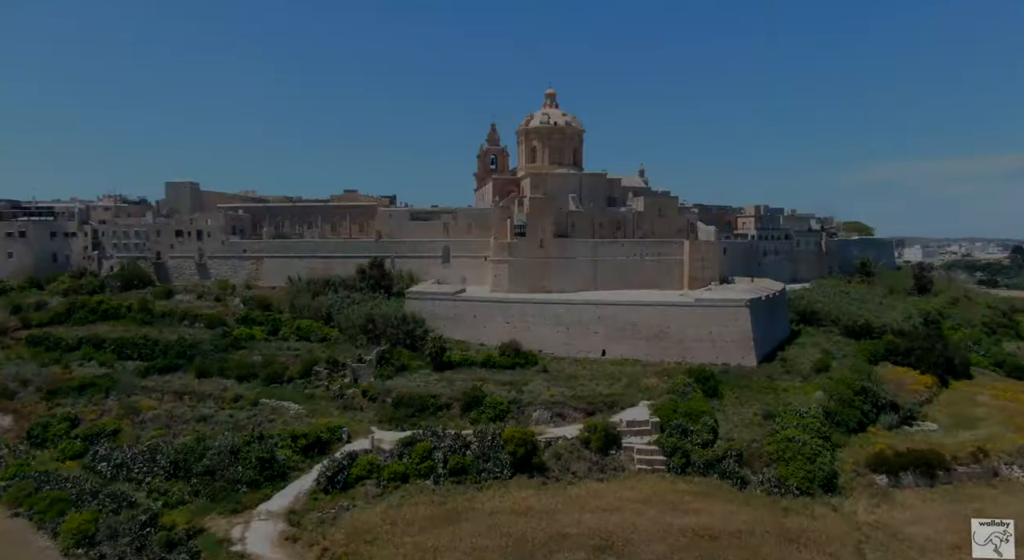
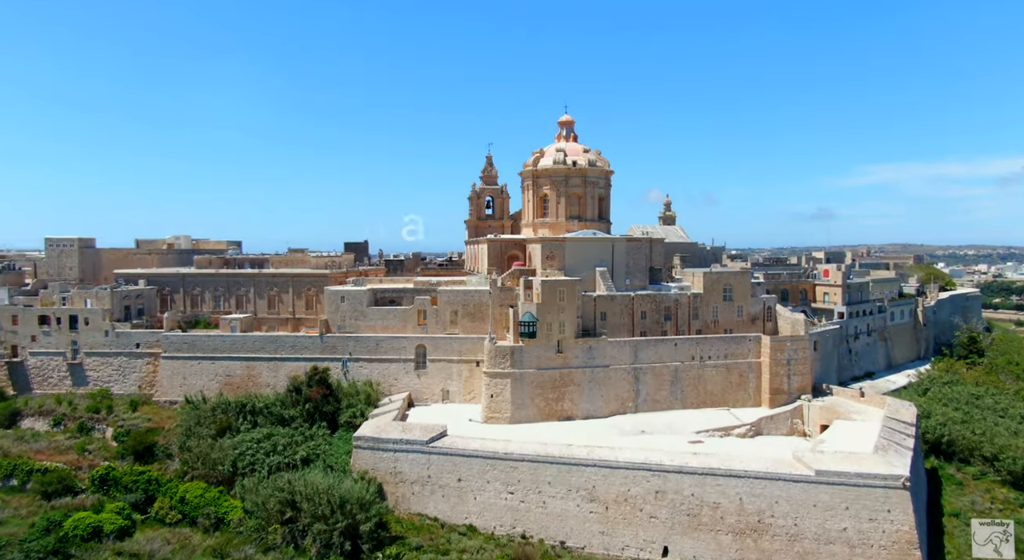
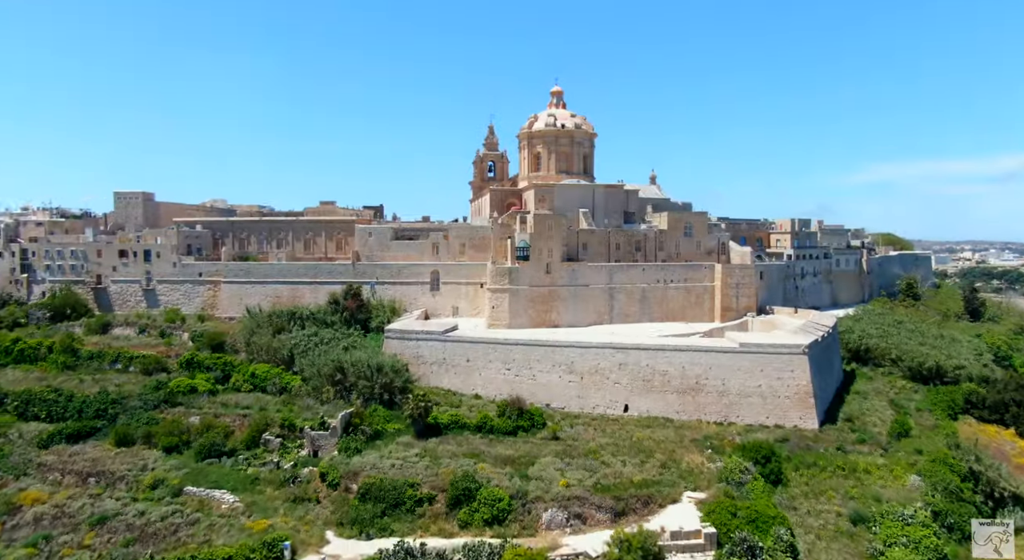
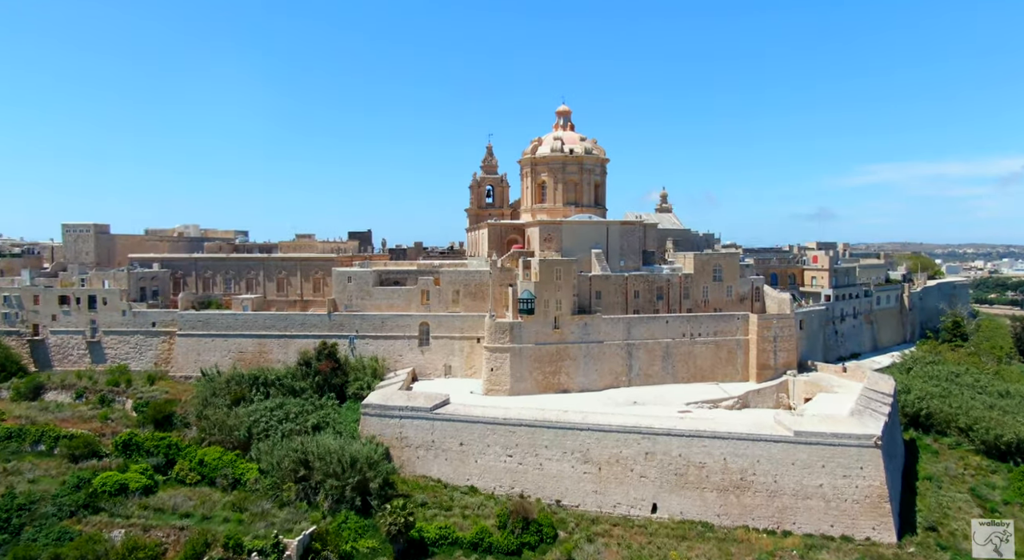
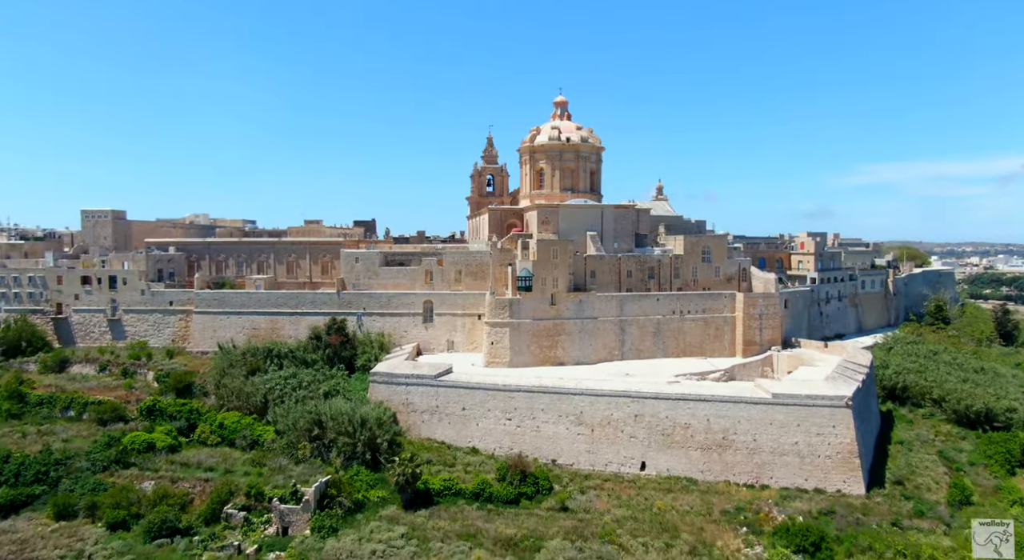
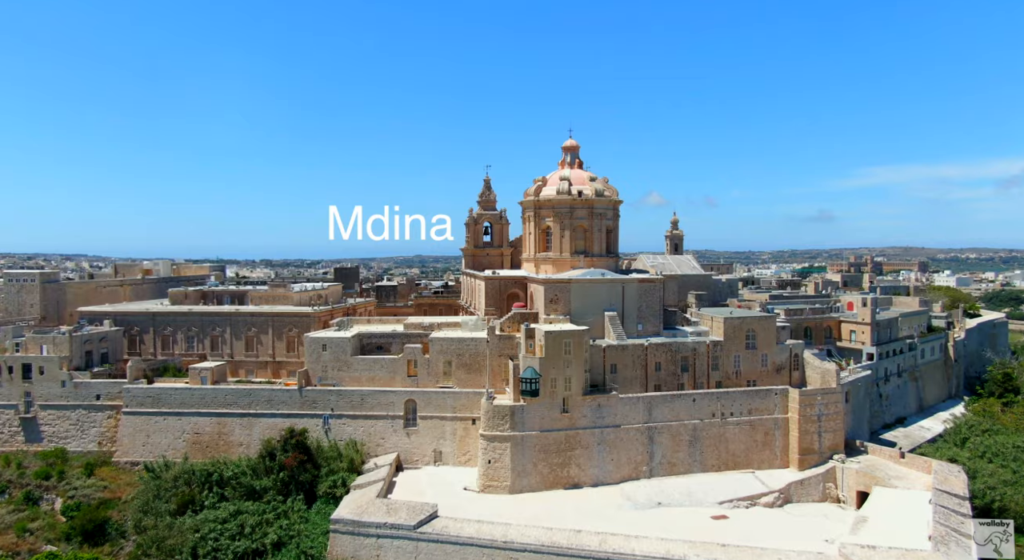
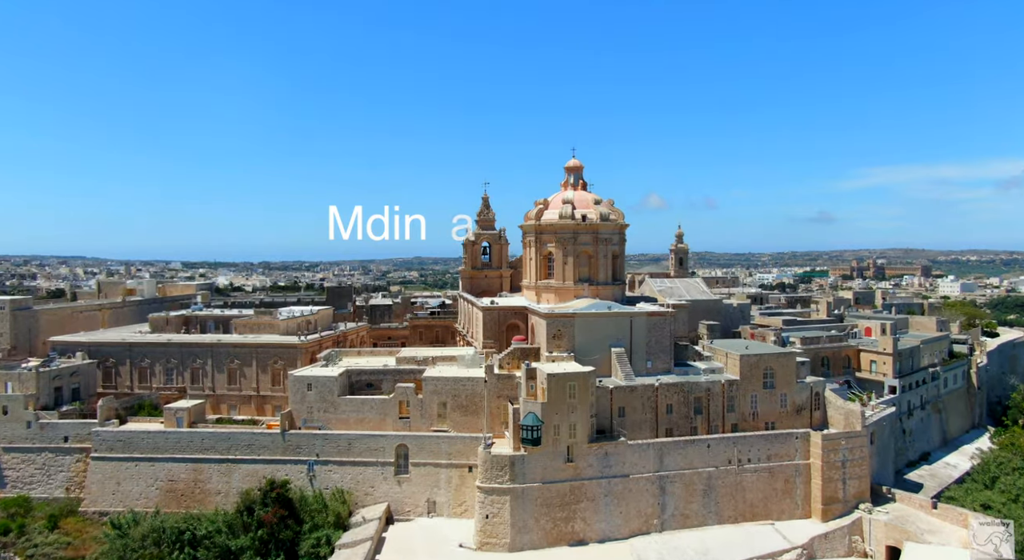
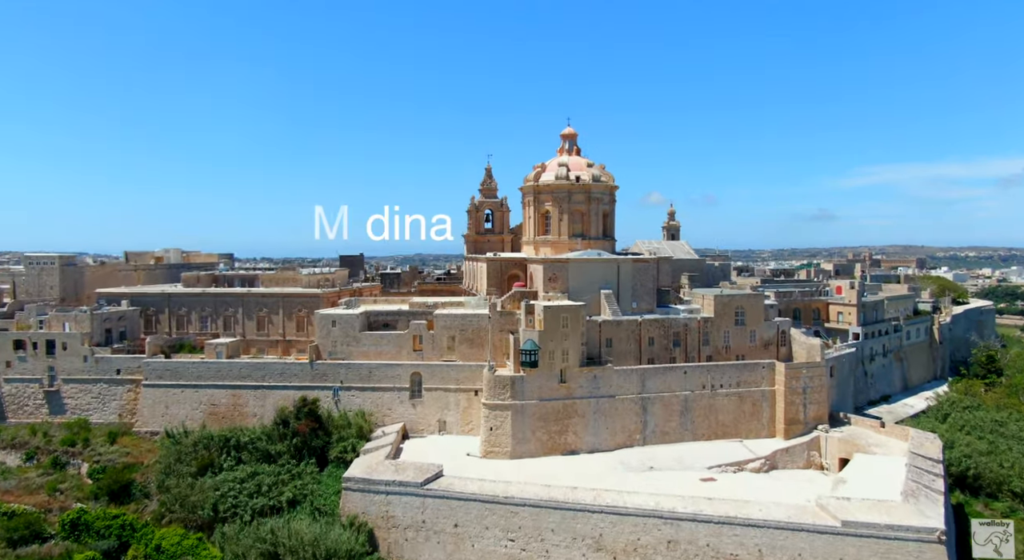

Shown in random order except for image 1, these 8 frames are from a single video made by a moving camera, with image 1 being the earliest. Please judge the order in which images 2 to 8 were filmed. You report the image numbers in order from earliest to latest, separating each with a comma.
3, 5, 4, 2, 8, 6, 7
